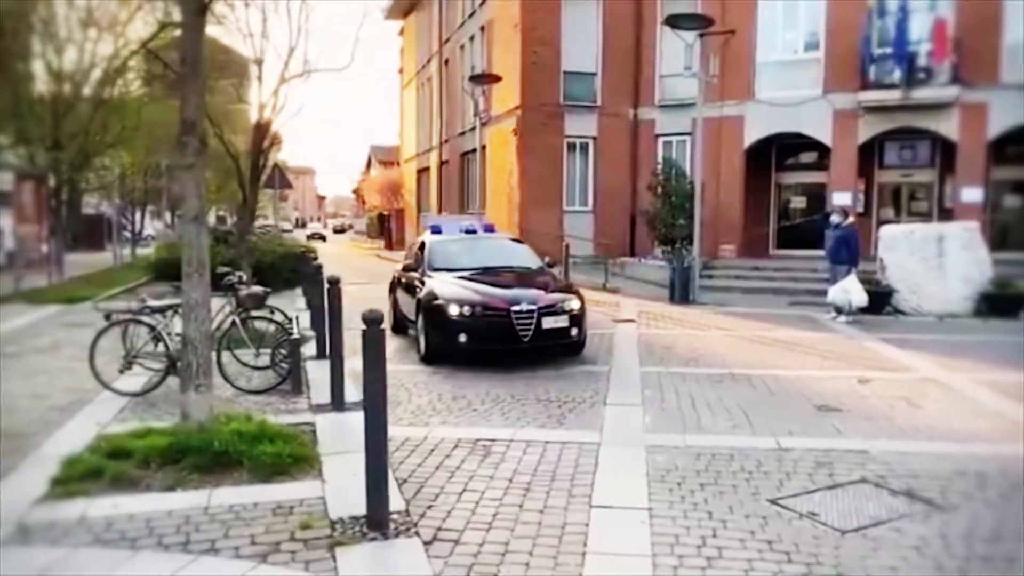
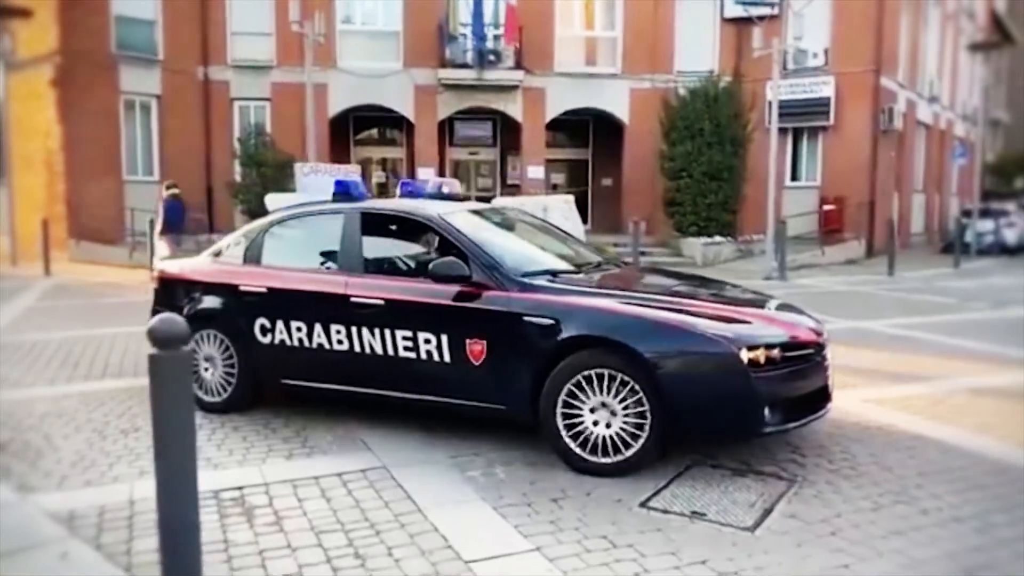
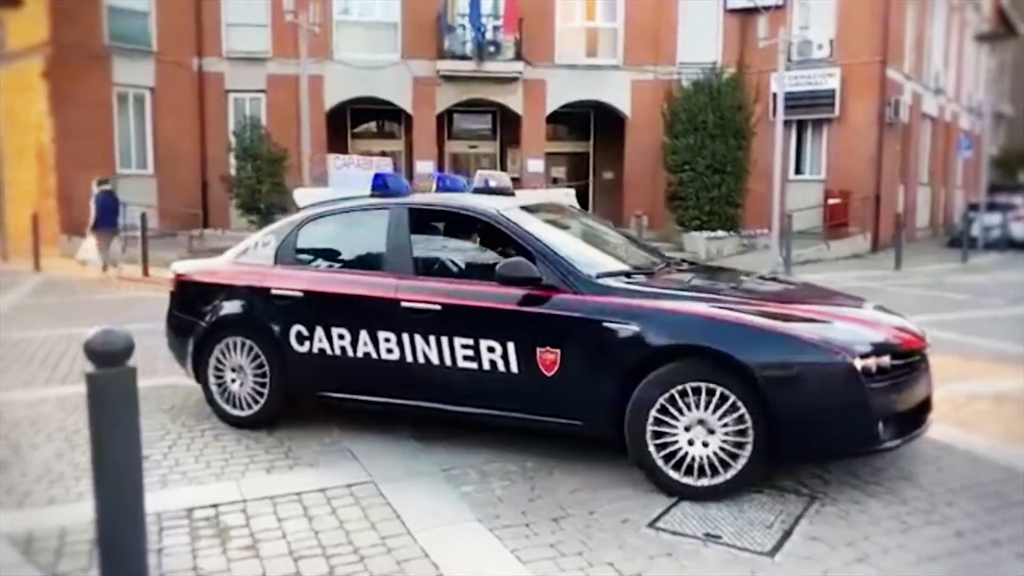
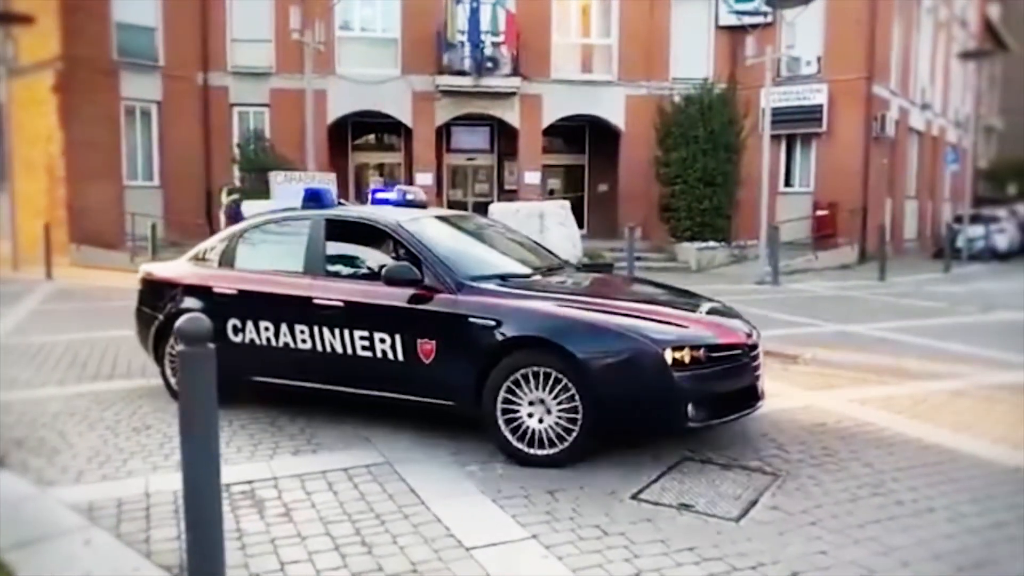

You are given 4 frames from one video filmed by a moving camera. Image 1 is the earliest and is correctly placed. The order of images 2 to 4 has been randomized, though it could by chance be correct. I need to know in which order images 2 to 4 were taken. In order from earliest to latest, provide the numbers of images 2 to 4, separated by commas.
4, 2, 3
